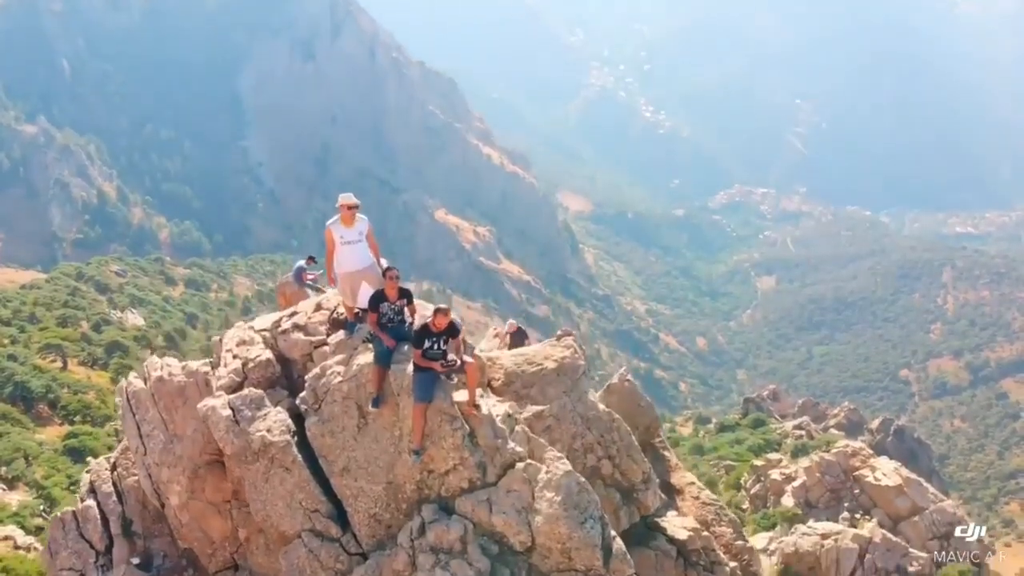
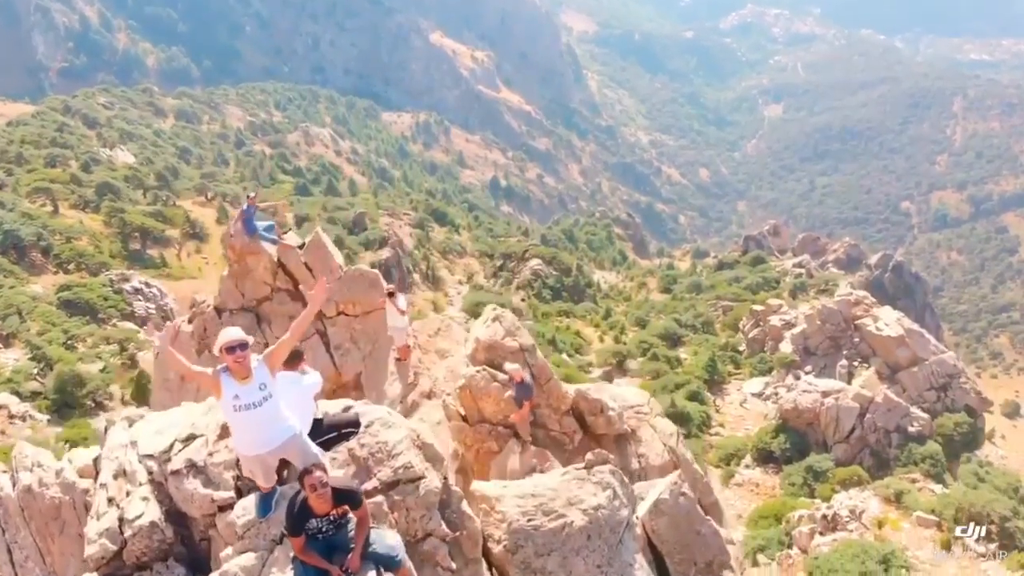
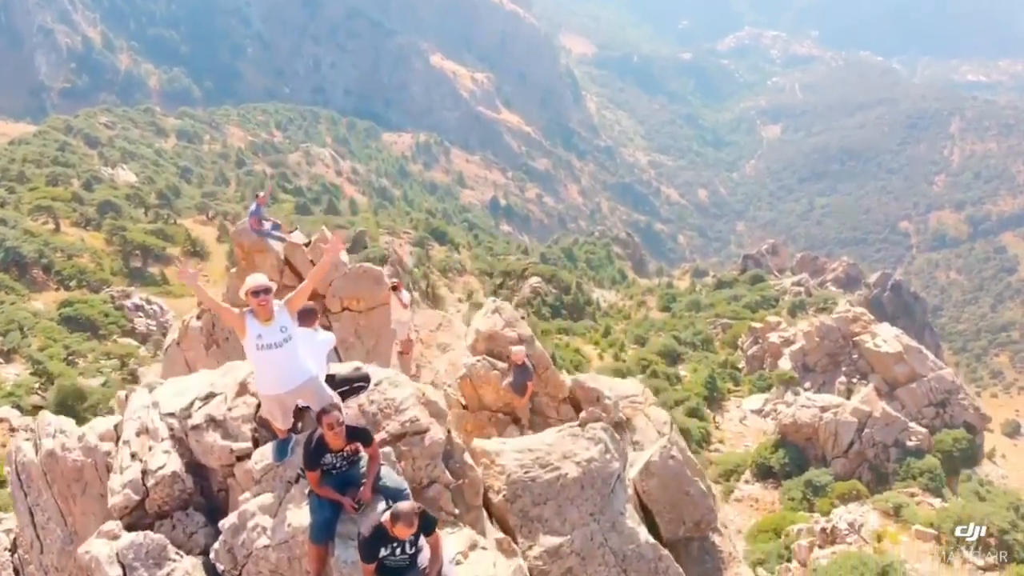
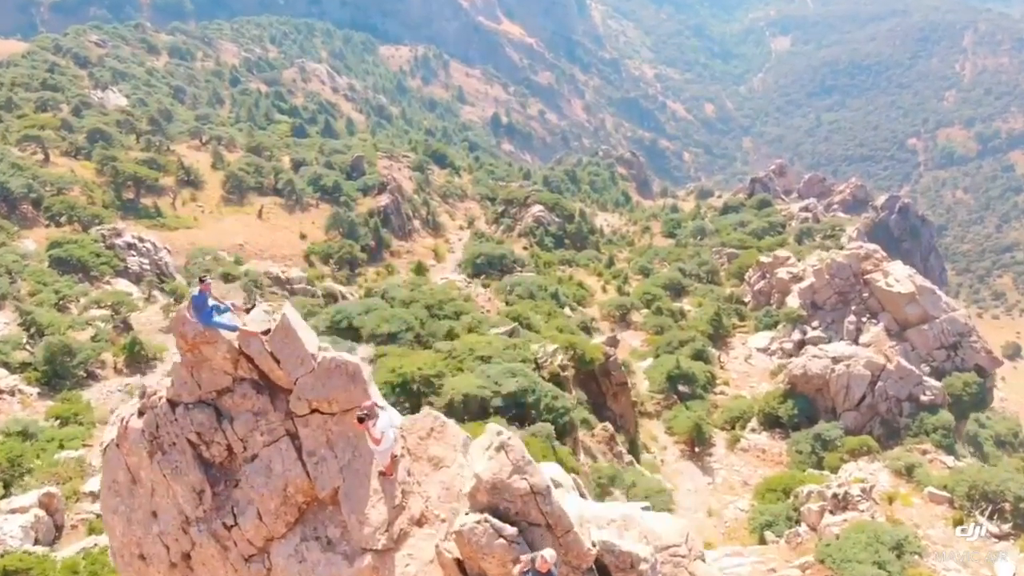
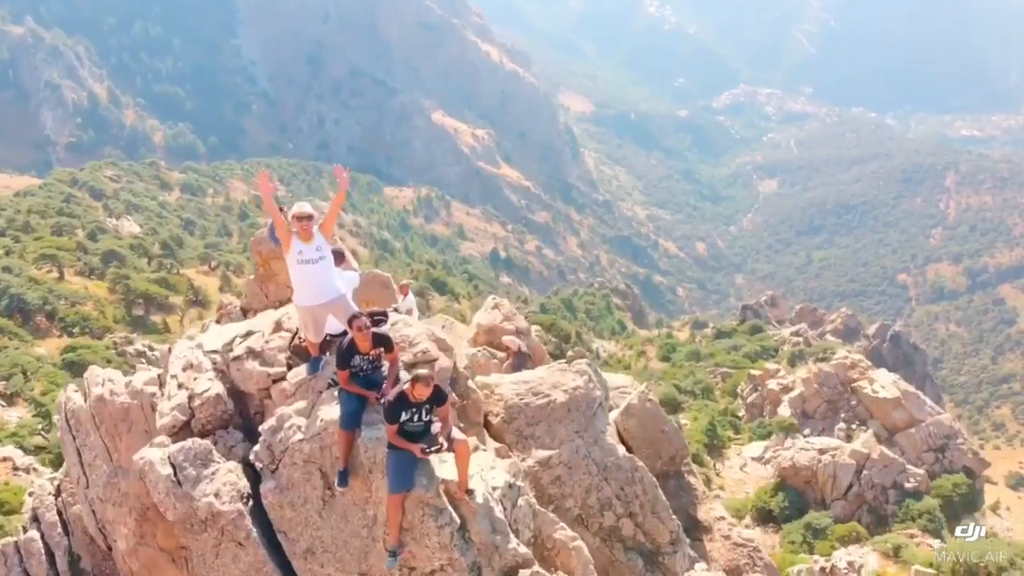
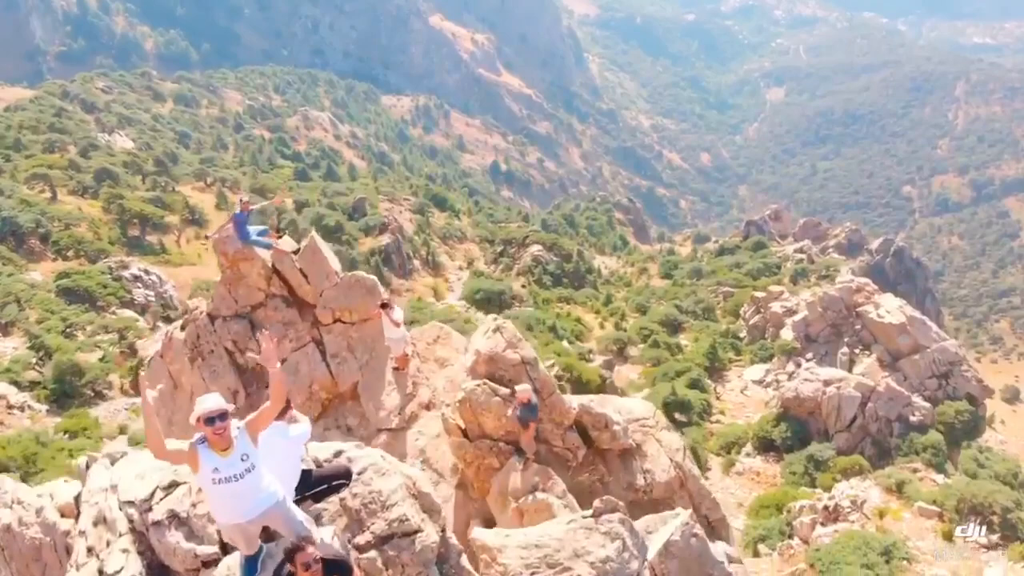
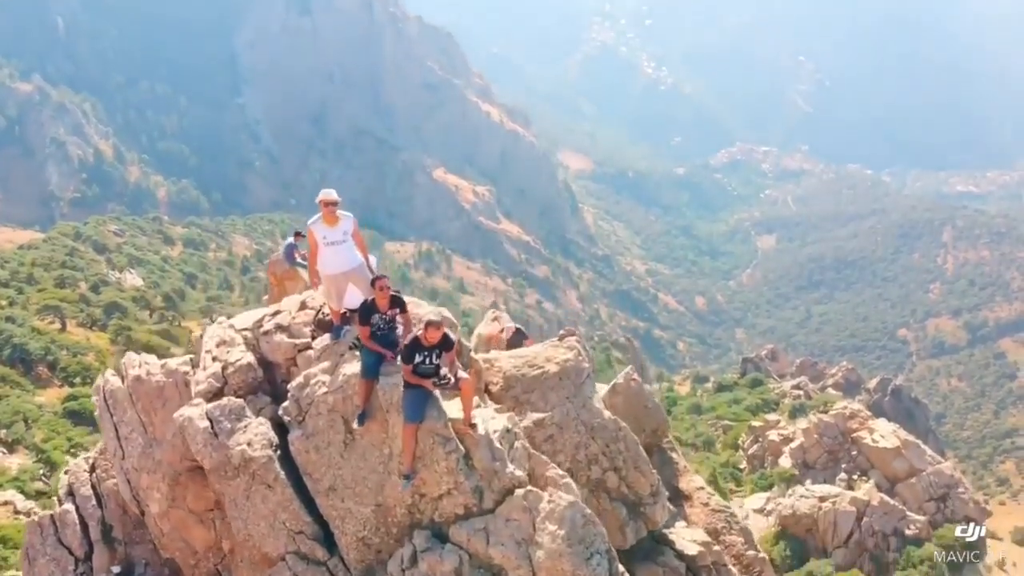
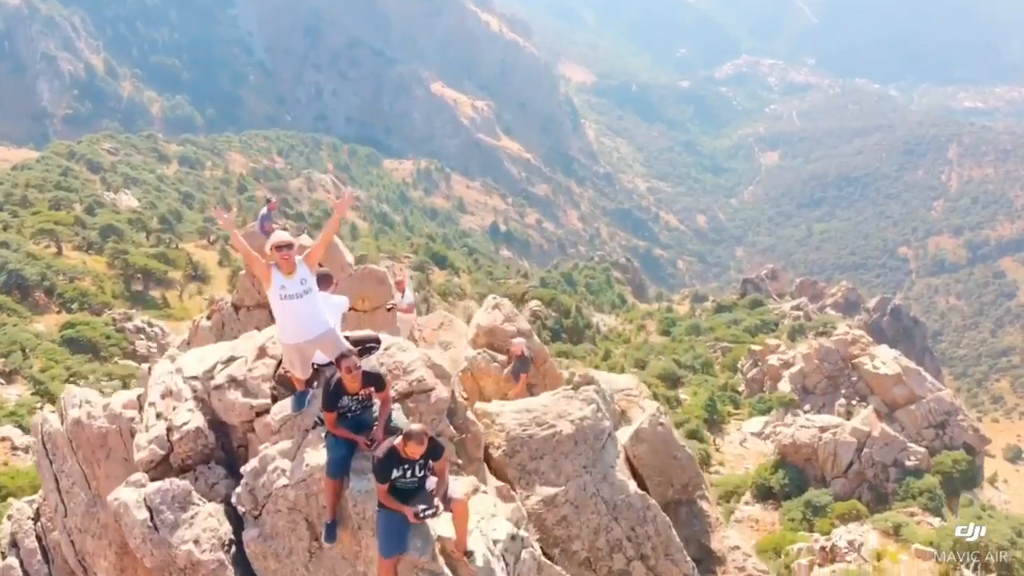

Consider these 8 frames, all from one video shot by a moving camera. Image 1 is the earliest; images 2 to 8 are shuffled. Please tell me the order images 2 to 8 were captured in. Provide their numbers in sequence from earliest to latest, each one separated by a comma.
7, 5, 8, 3, 2, 6, 4
